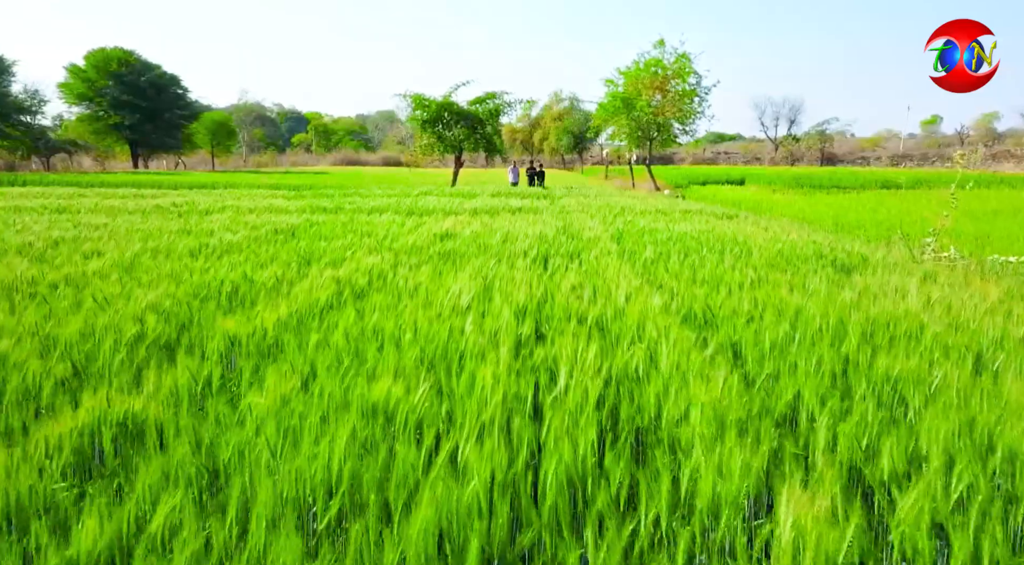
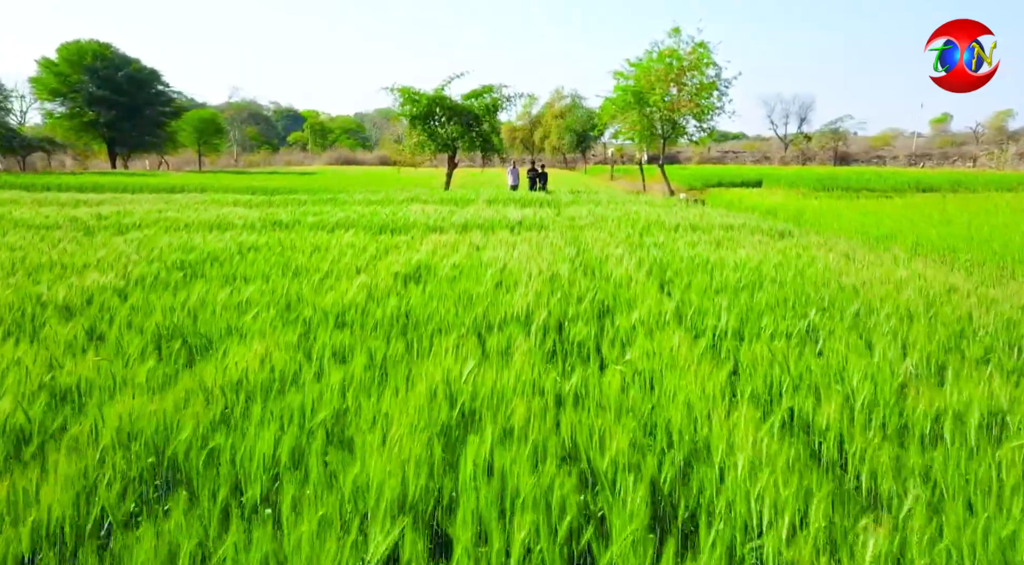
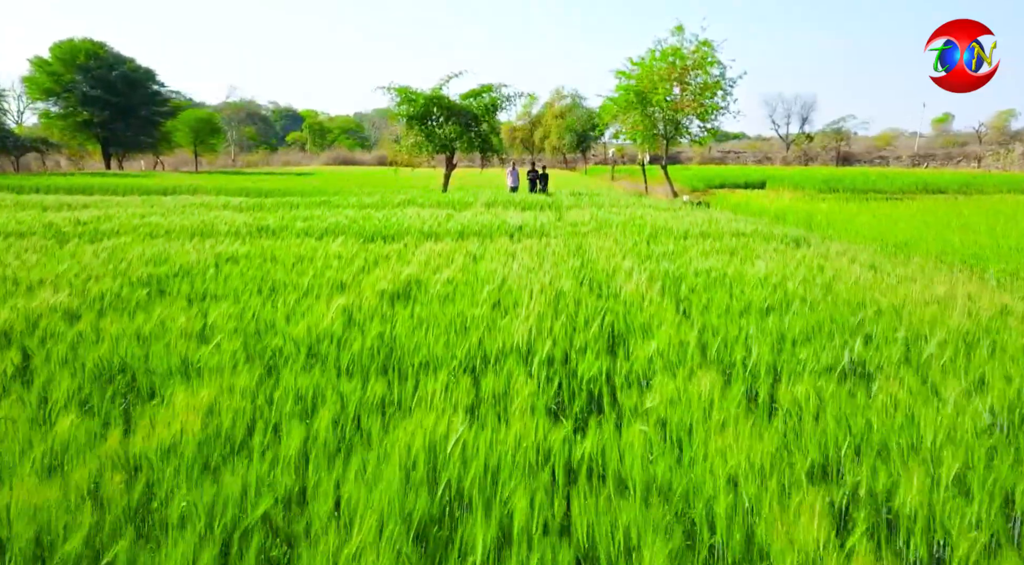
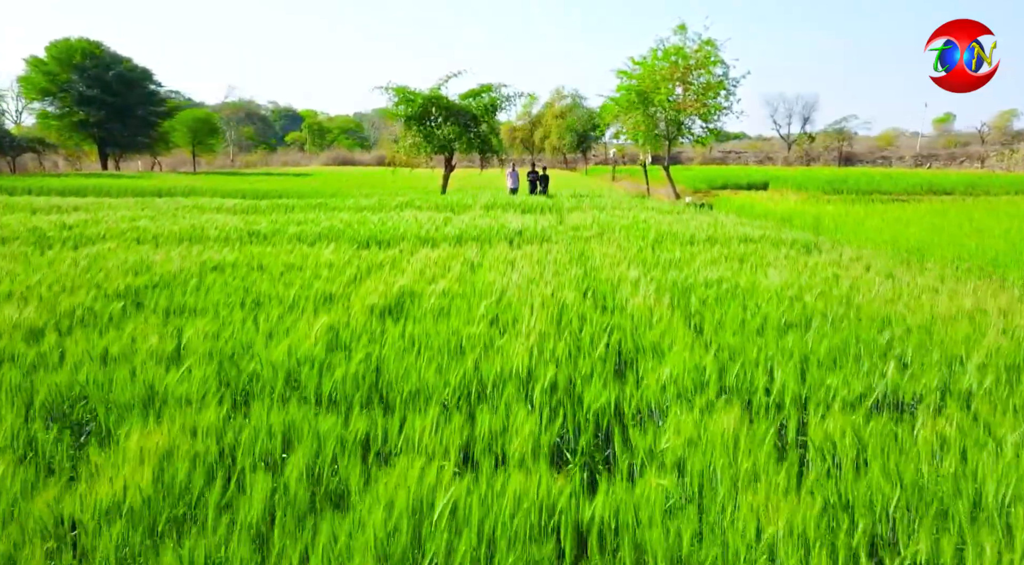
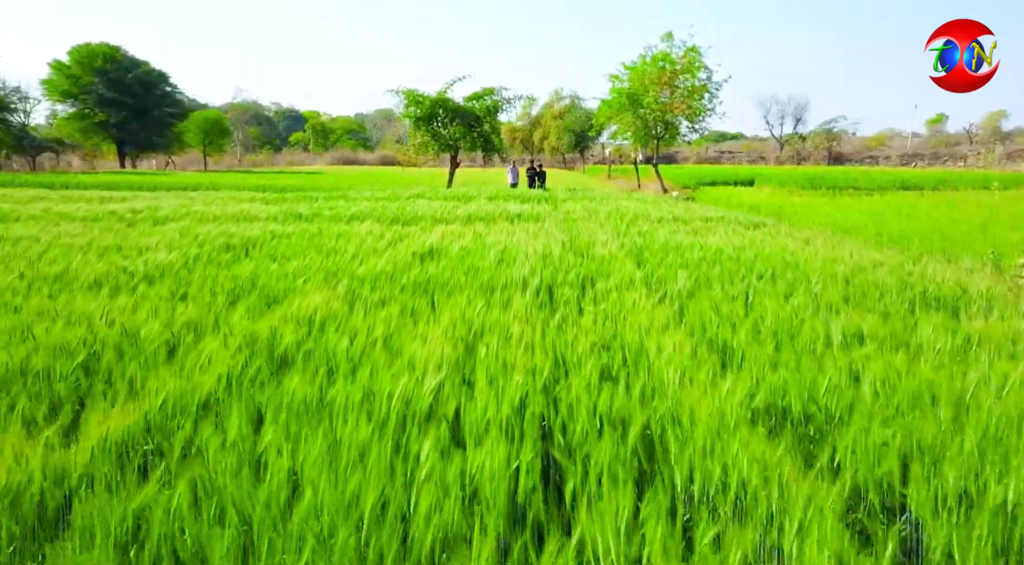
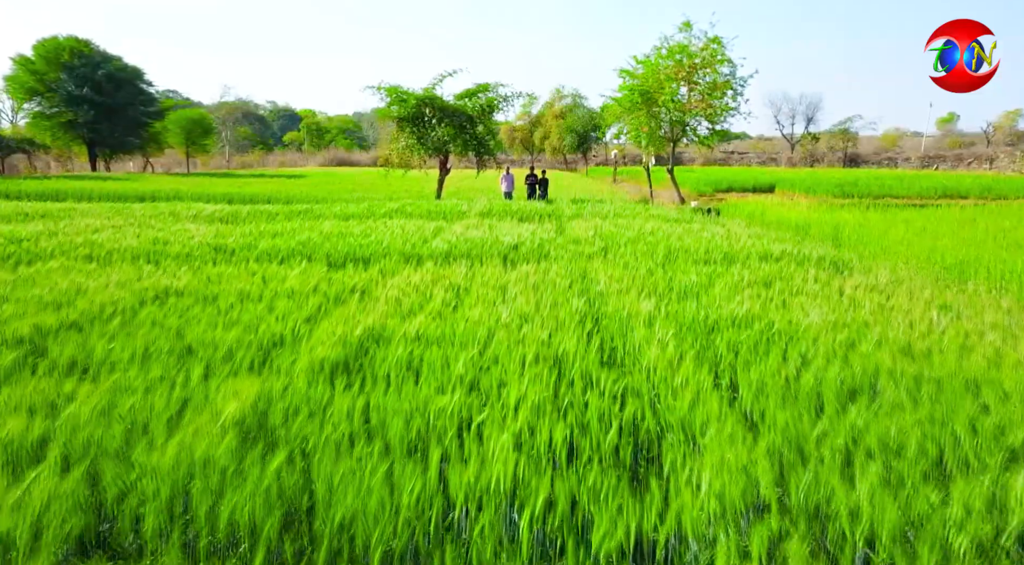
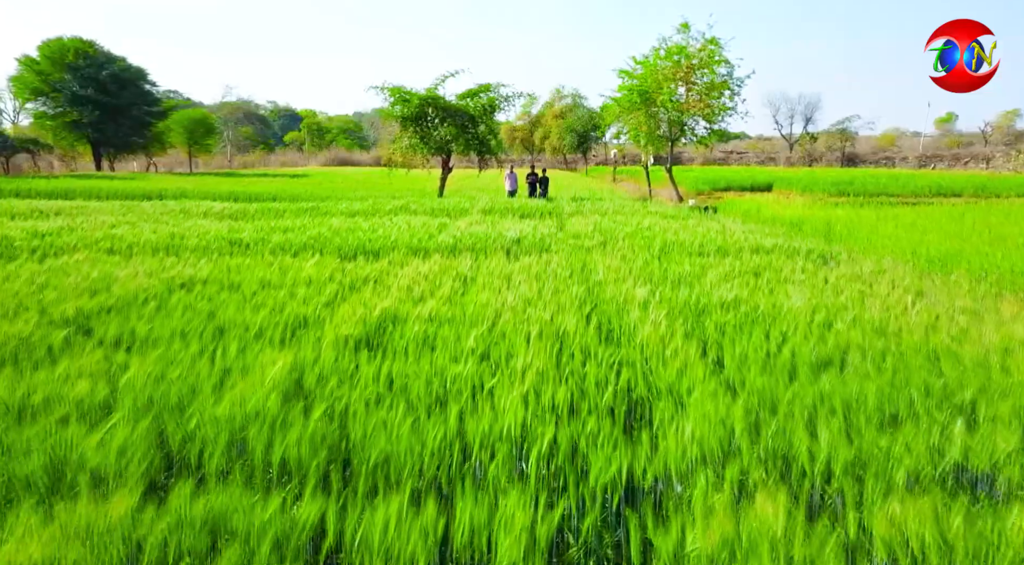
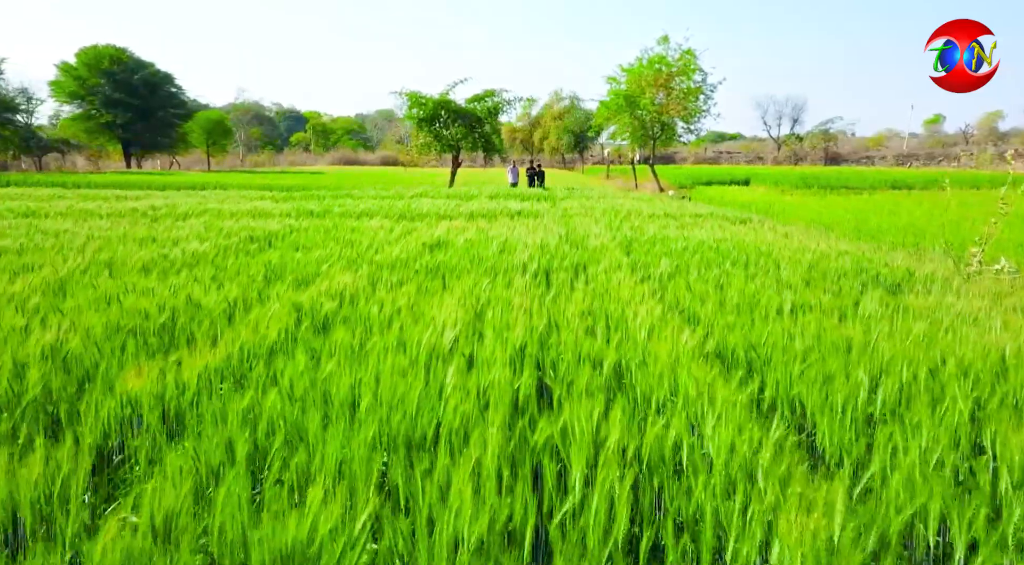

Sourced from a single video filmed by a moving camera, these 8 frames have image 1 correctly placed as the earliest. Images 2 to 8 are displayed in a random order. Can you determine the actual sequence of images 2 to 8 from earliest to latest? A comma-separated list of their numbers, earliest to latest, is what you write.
8, 5, 2, 3, 4, 7, 6
